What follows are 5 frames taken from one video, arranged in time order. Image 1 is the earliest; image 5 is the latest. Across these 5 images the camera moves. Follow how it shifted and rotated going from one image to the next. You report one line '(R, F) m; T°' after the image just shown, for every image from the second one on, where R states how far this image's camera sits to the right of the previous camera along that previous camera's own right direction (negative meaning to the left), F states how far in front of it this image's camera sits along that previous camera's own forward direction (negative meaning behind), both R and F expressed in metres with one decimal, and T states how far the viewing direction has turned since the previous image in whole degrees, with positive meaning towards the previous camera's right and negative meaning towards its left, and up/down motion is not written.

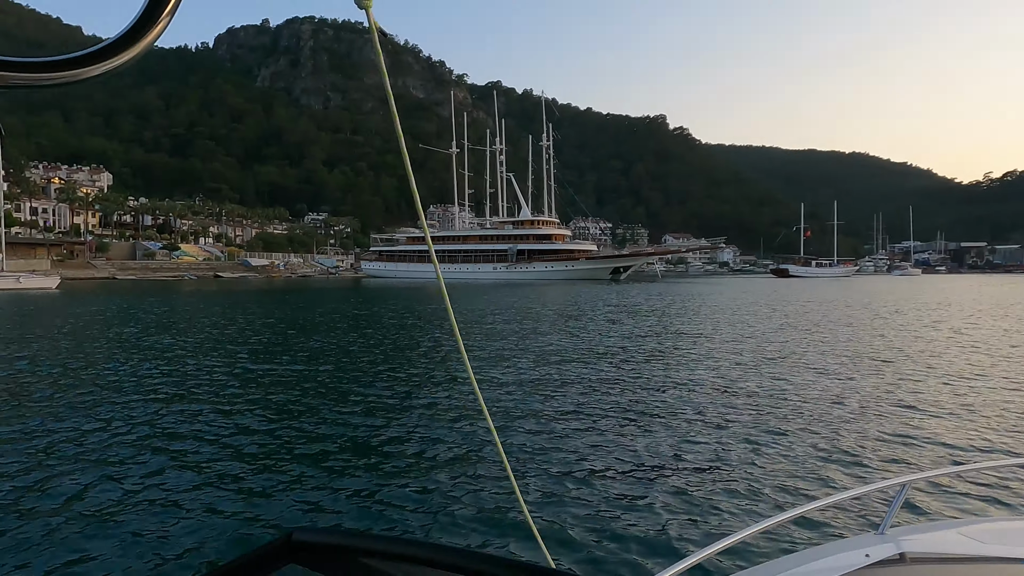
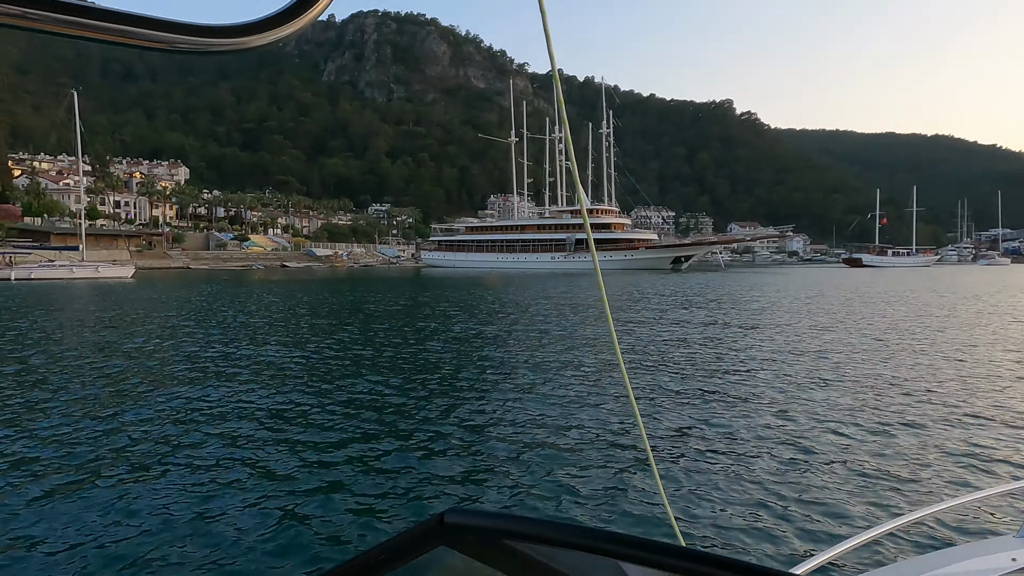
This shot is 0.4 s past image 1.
(0.0, +0.3) m; -6°
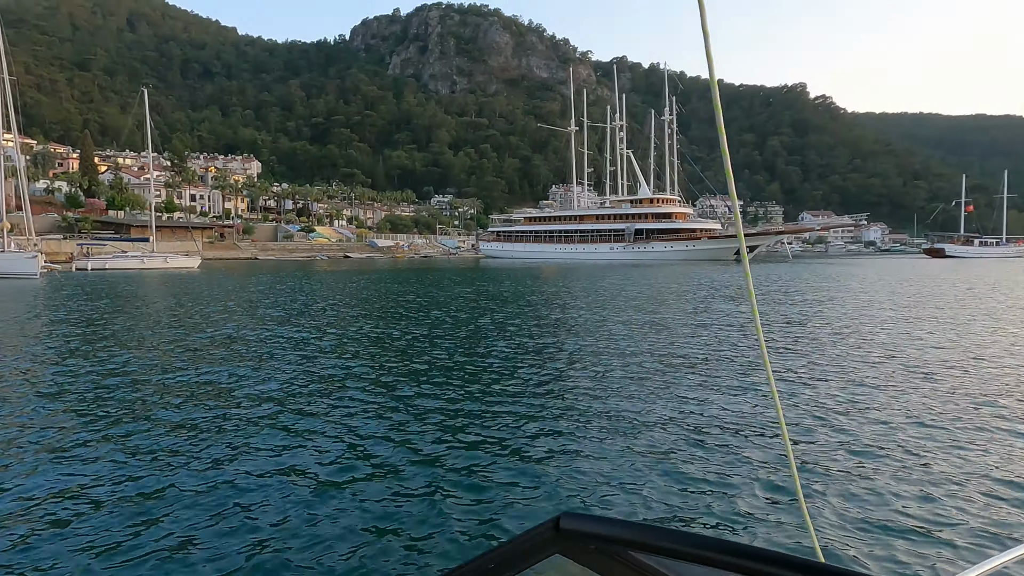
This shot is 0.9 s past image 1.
(+0.2, +0.2) m; -6°
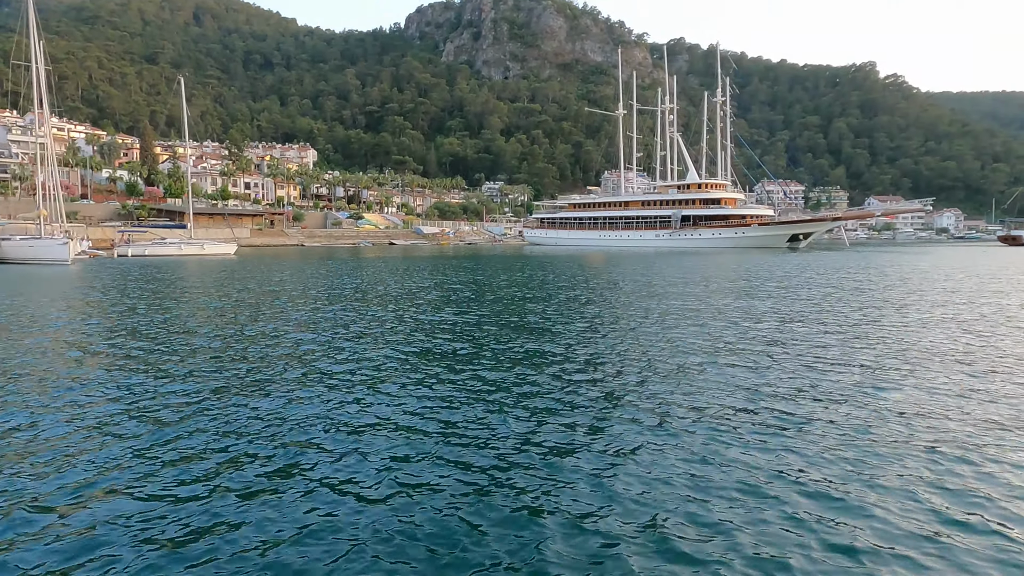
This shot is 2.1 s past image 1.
(+0.4, +0.3) m; -5°
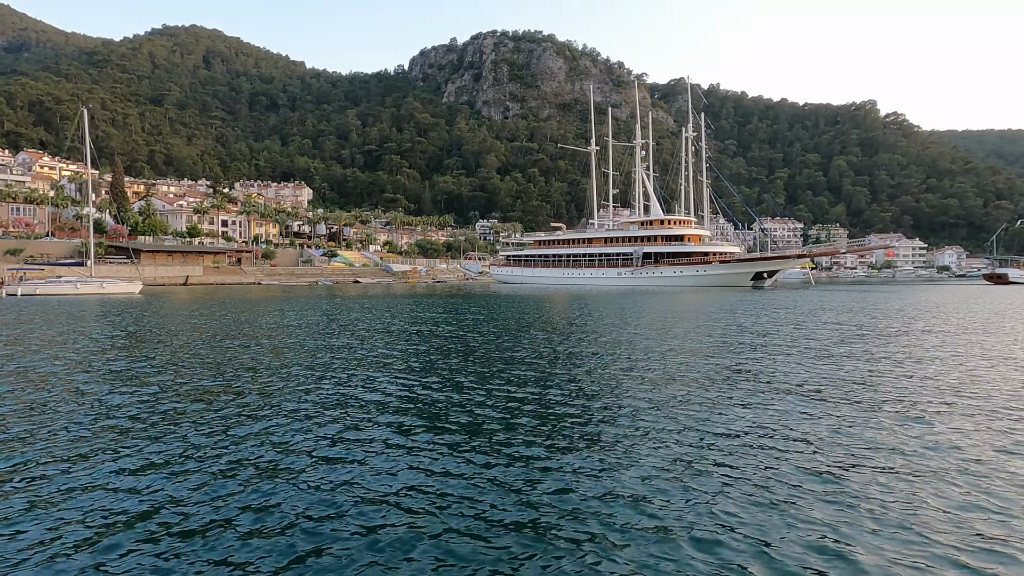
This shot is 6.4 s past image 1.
(+2.0, +0.3) m; -1°
